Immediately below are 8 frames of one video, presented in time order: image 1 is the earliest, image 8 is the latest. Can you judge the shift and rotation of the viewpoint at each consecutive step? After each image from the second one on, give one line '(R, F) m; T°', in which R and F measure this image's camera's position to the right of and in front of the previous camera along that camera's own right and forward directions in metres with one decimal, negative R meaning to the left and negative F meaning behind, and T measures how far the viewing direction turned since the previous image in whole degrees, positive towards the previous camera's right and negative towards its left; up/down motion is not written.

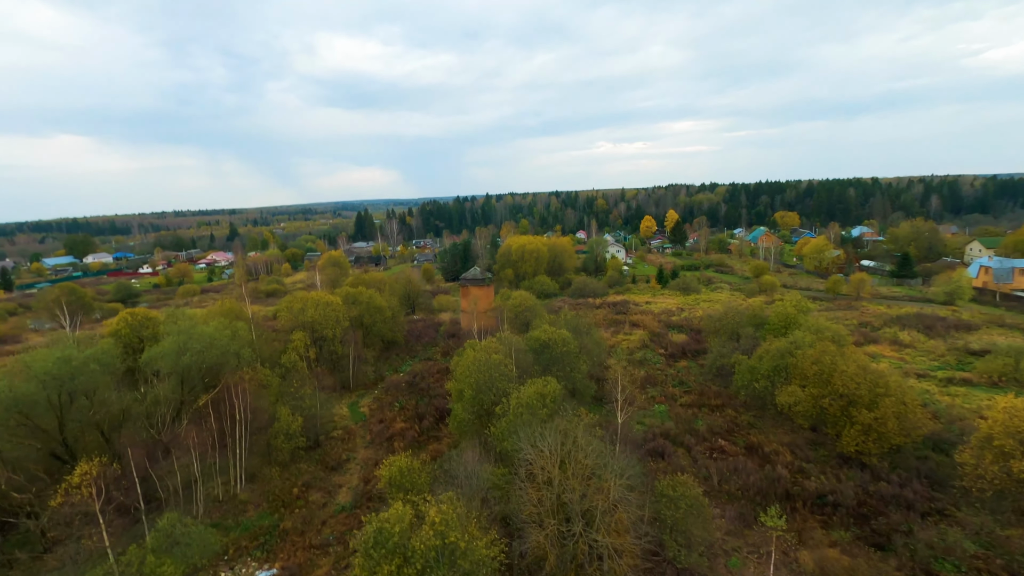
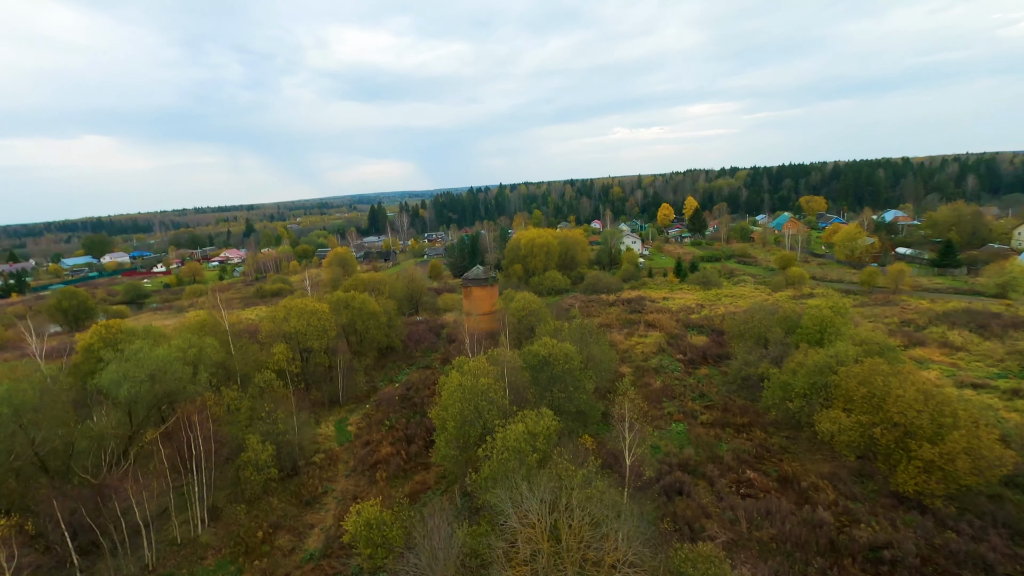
(+0.8, +2.2) m; -2°
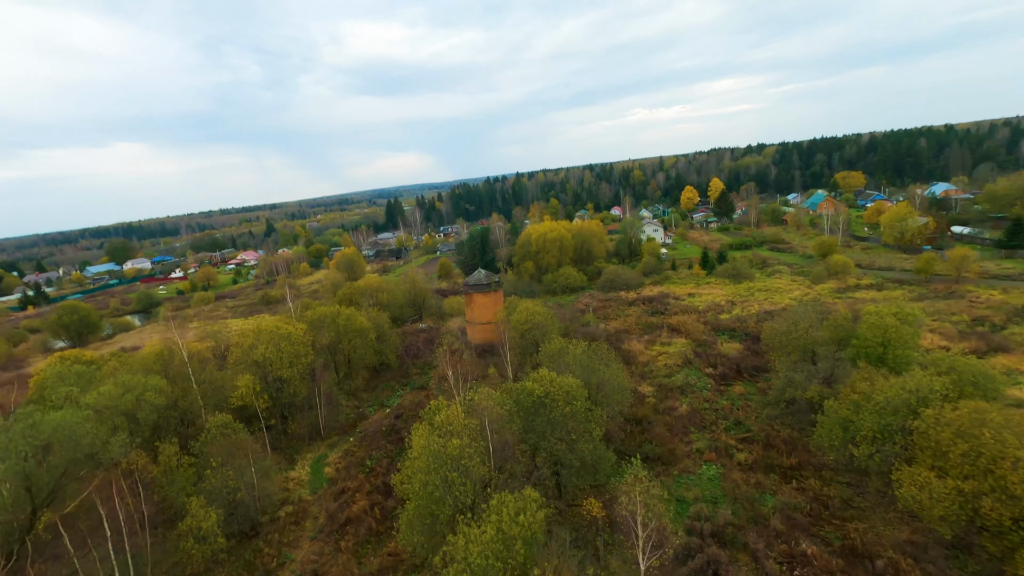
(+1.1, +3.1) m; -3°
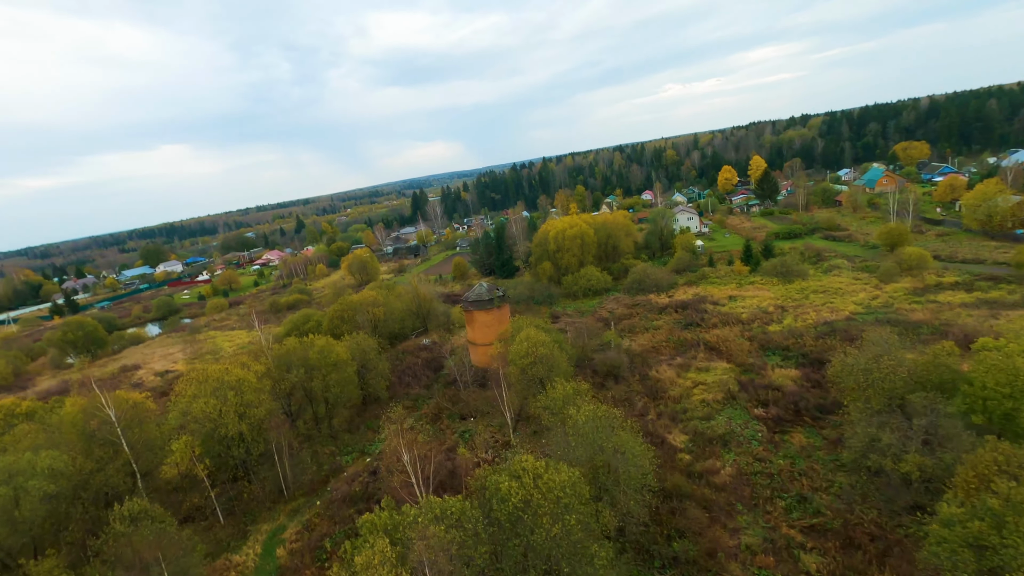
(+1.4, +4.1) m; -4°
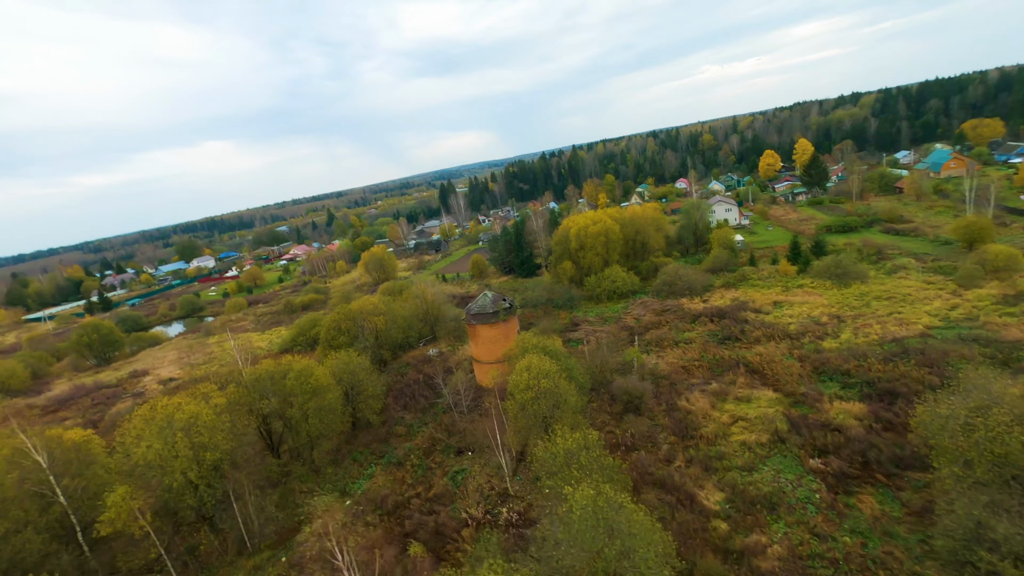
(+1.1, +3.0) m; -4°
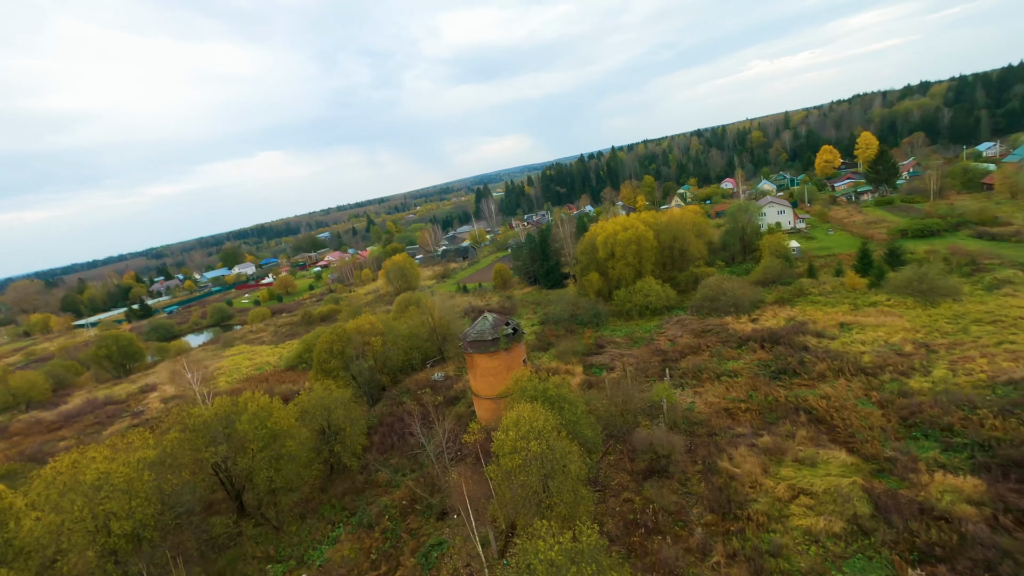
(+1.4, +3.5) m; -5°
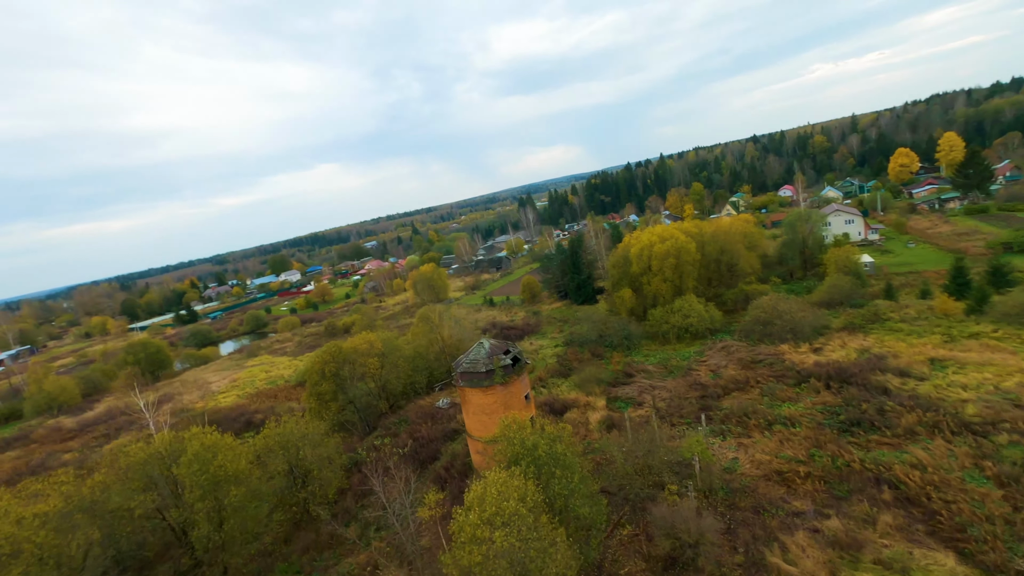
(+1.5, +3.1) m; -6°
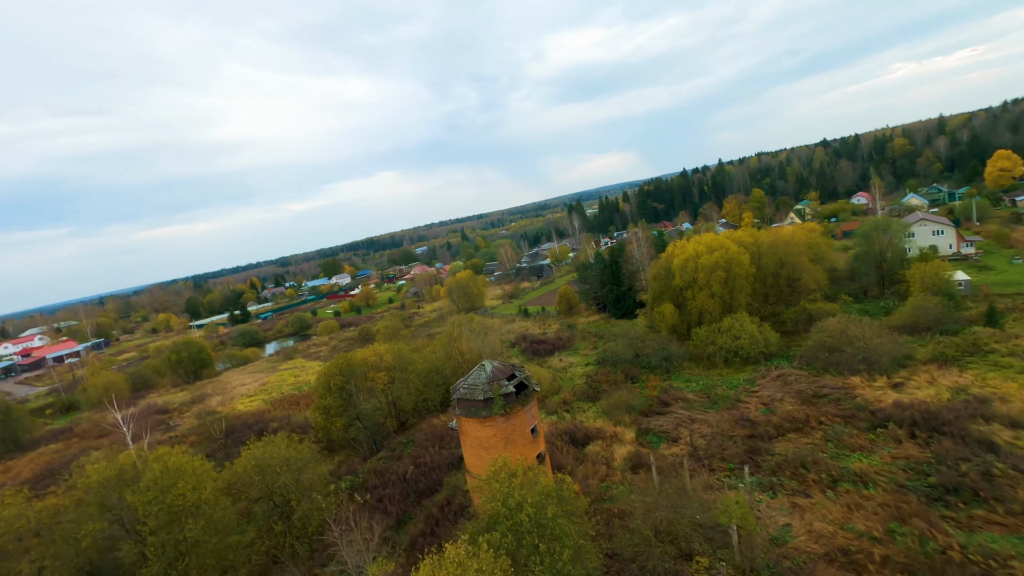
(+1.3, +2.2) m; -6°
